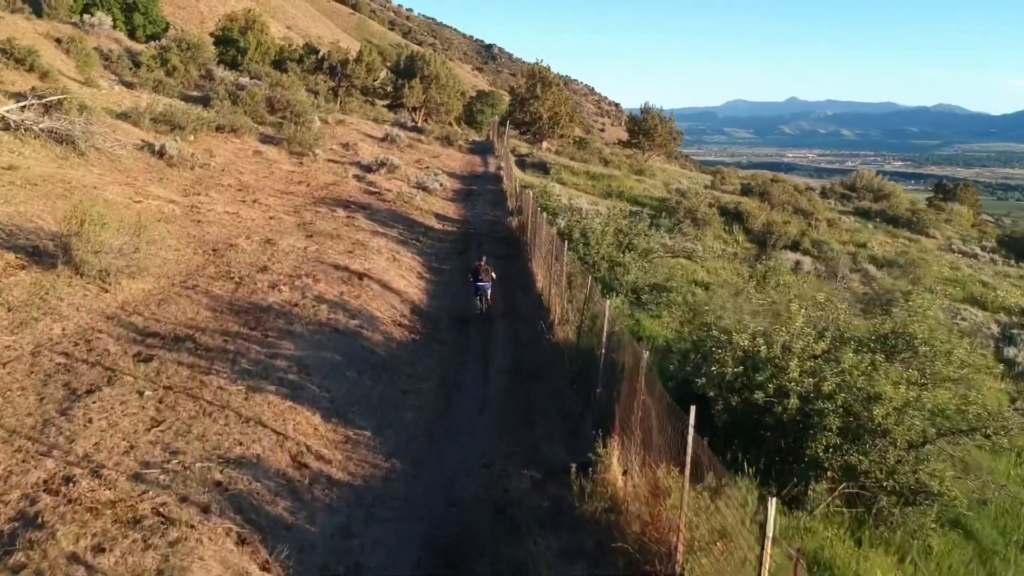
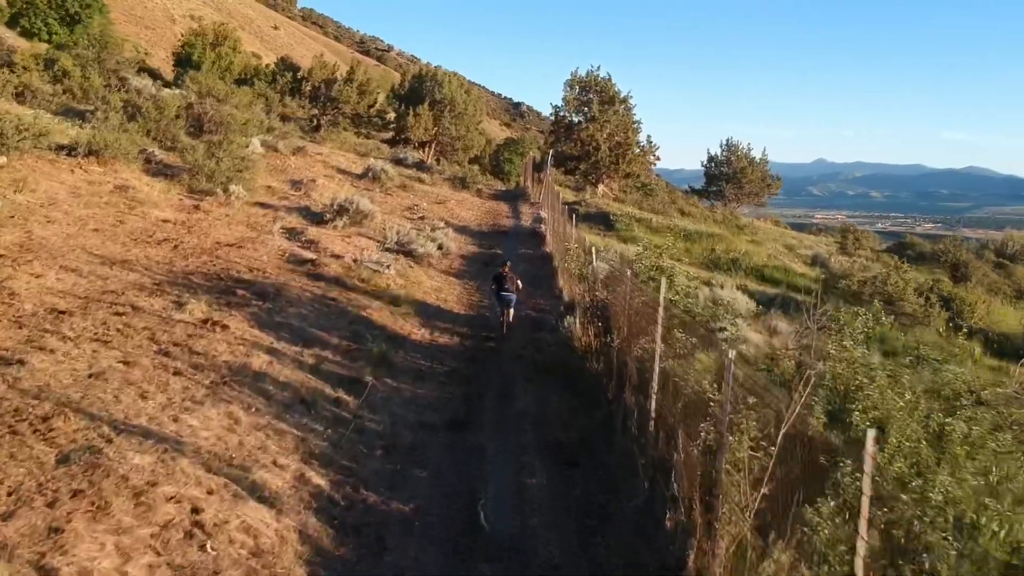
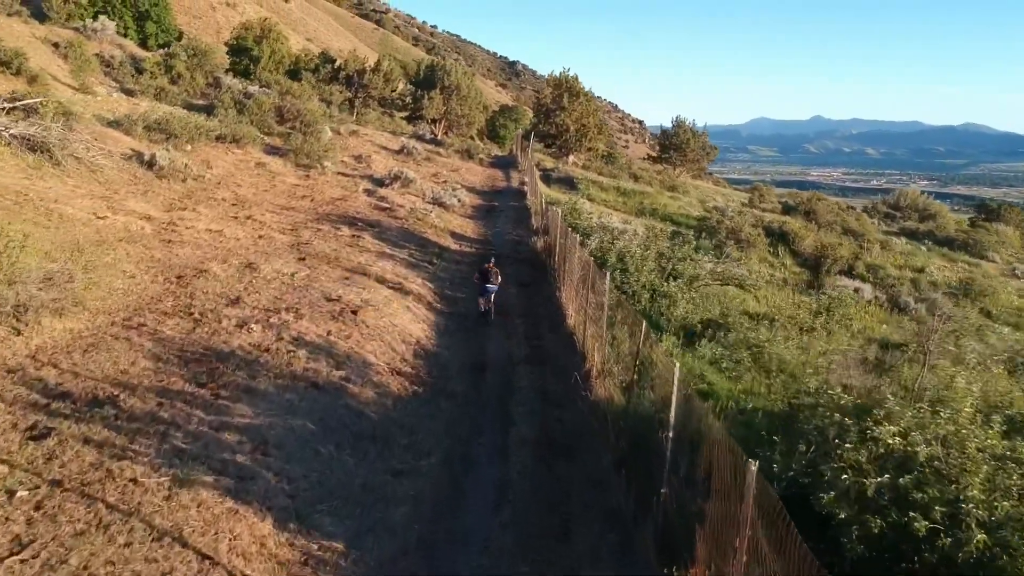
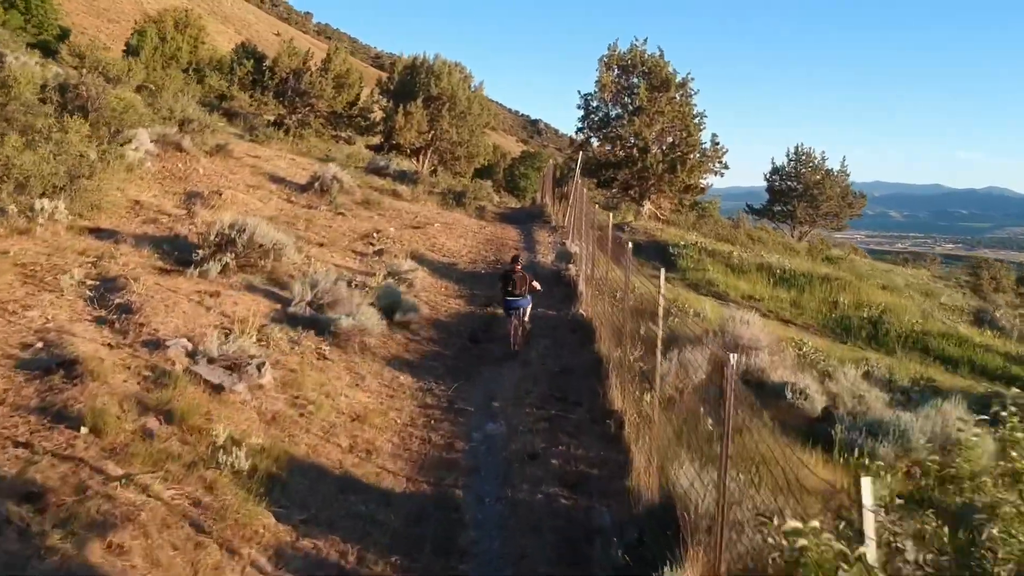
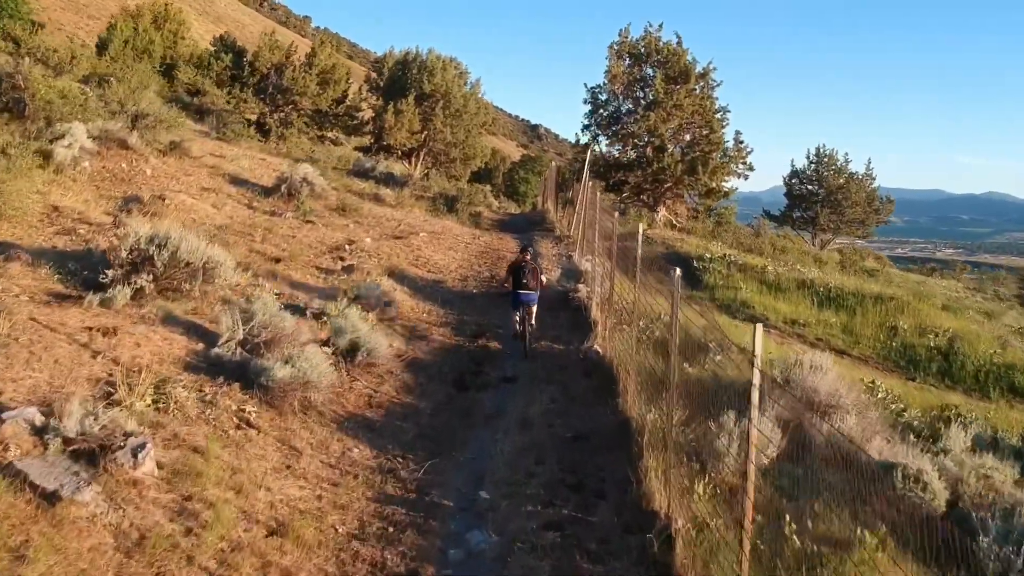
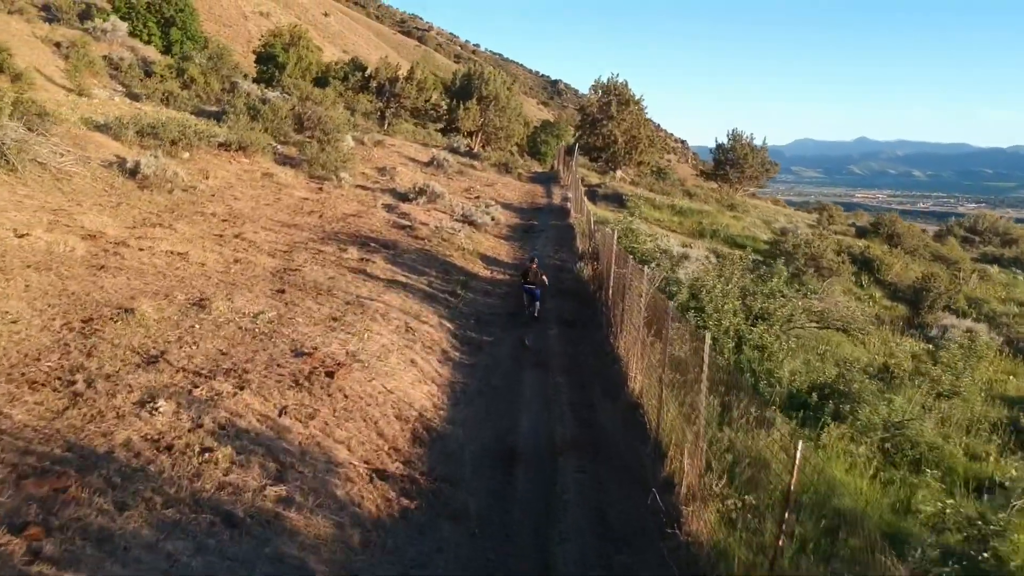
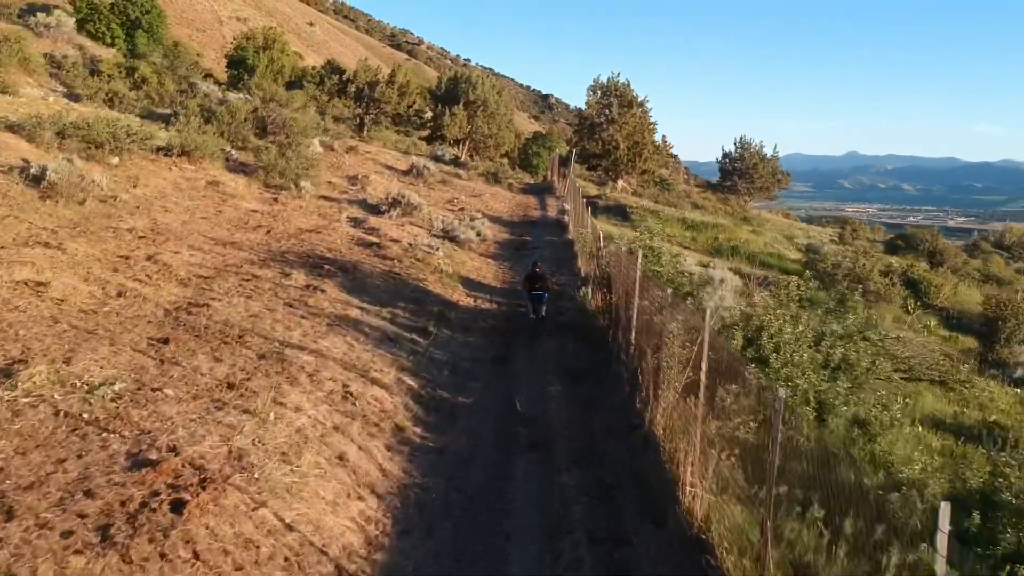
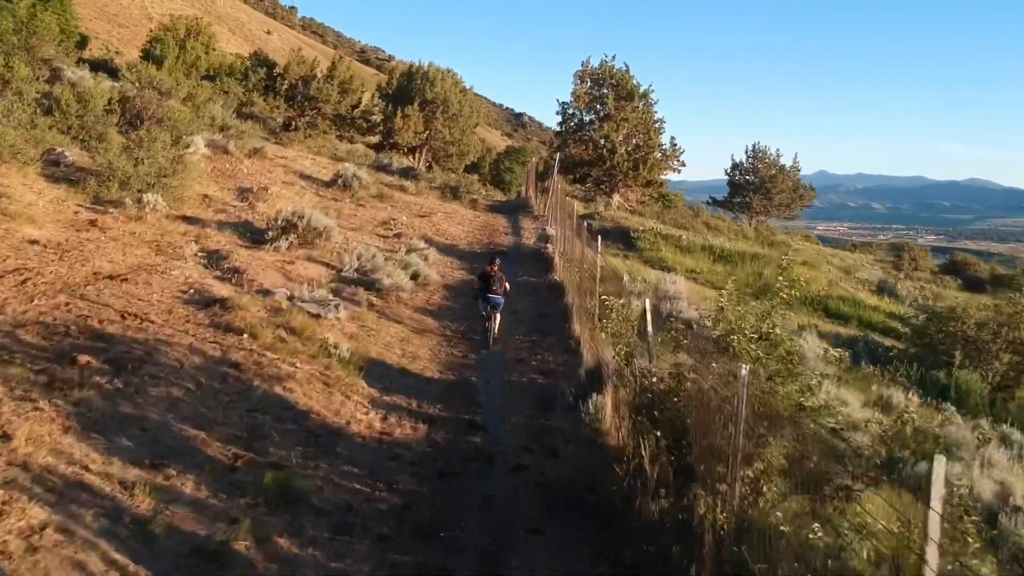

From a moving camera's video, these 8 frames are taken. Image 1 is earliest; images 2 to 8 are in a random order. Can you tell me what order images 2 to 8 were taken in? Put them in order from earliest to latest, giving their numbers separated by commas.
3, 6, 7, 2, 8, 4, 5
